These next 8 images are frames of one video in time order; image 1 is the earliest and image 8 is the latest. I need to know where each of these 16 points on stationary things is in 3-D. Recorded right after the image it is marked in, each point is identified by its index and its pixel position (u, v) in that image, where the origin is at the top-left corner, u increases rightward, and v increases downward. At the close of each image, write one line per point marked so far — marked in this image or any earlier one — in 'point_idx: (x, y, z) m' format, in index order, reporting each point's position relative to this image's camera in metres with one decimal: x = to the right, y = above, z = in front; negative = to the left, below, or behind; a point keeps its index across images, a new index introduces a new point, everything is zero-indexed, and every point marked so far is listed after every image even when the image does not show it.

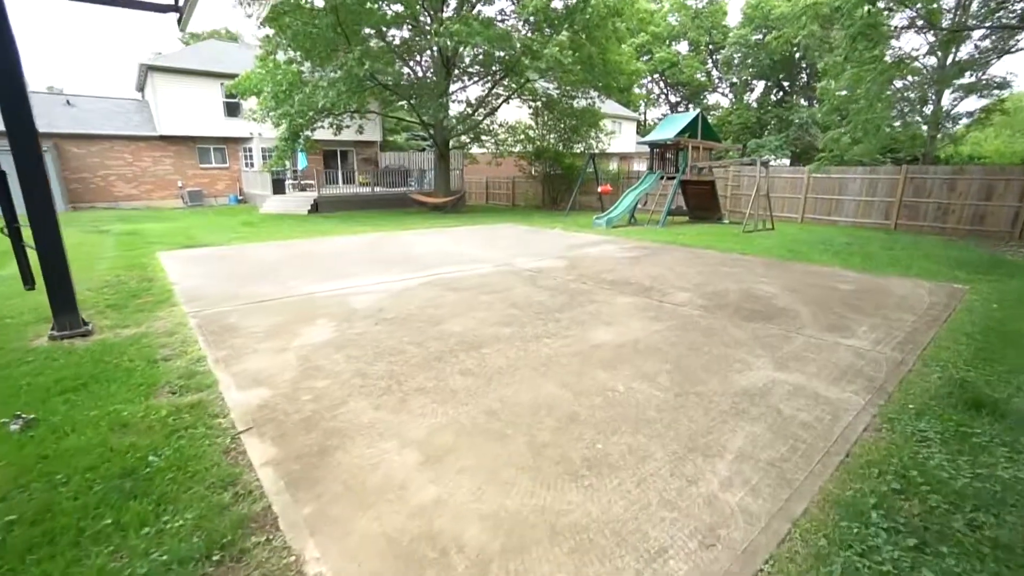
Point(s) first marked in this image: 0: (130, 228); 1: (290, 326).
0: (-9.9, +1.5, +12.3) m
1: (-1.9, -0.3, +4.0) m
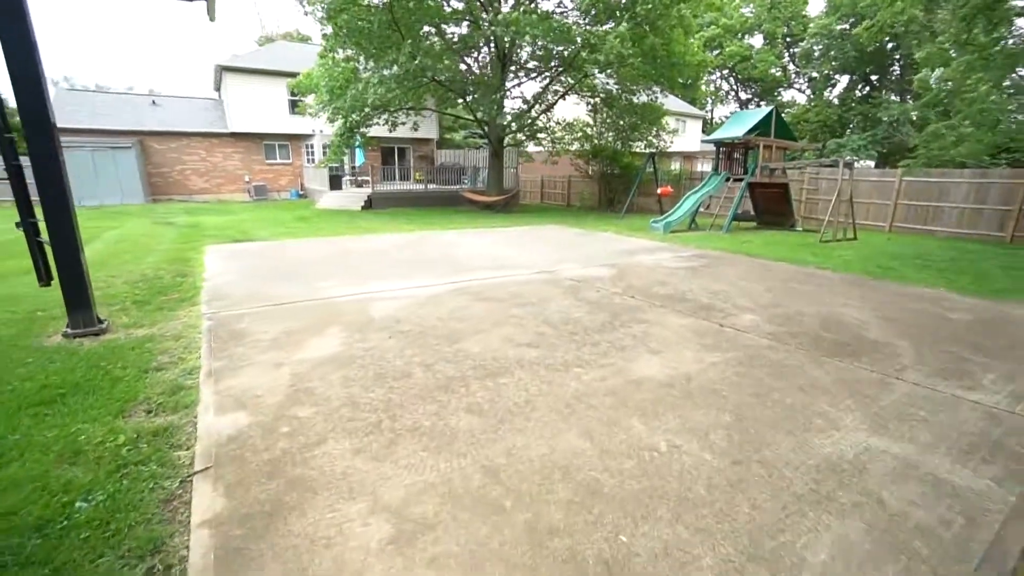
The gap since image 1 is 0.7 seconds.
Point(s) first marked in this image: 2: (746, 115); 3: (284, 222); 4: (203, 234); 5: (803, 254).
0: (-8.6, +1.8, +12.8) m
1: (-1.6, -0.4, +3.7) m
2: (+6.1, +4.5, +12.5) m
3: (-6.2, +1.8, +12.8) m
4: (-6.7, +1.1, +10.1) m
5: (+4.9, +0.6, +8.0) m
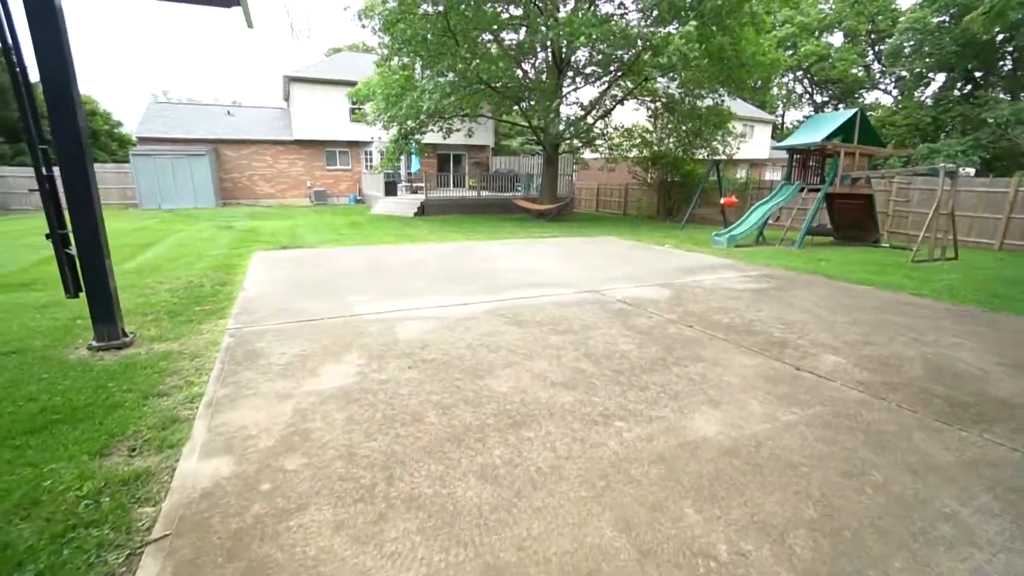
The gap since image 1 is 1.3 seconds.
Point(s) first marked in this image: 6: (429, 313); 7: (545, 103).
0: (-7.2, +1.7, +13.3) m
1: (-1.4, -0.5, +3.4) m
2: (+7.4, +4.0, +11.3) m
3: (-4.8, +1.6, +13.0) m
4: (-5.6, +1.1, +10.4) m
5: (+5.6, +0.2, +7.0) m
6: (-0.8, -0.2, +4.5) m
7: (+1.1, +5.8, +15.0) m
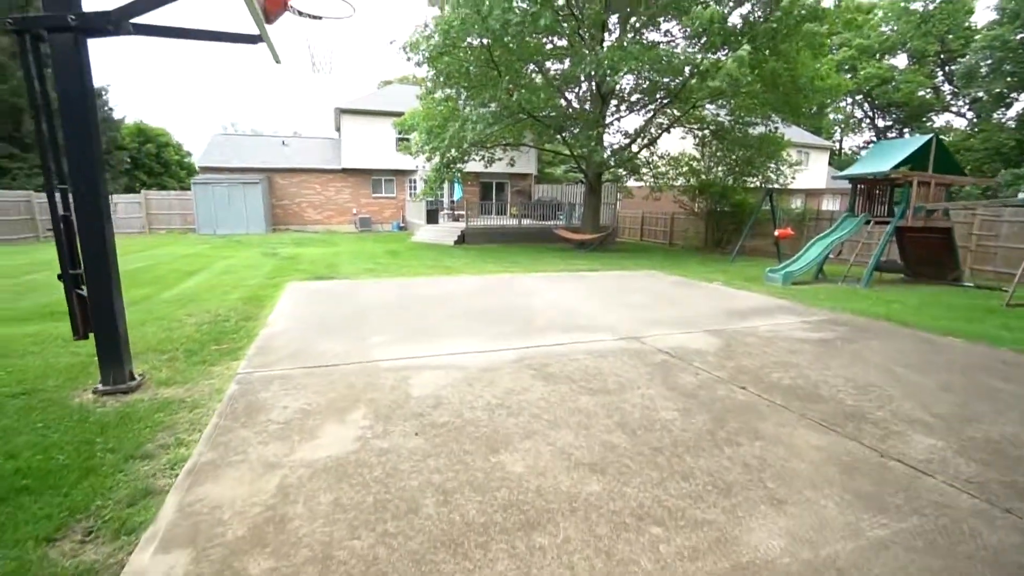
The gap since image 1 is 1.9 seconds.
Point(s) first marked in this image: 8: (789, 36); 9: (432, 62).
0: (-6.2, +1.0, +13.5) m
1: (-1.3, -0.8, +3.1) m
2: (+8.3, +3.1, +10.4) m
3: (-3.8, +0.9, +13.0) m
4: (-4.8, +0.4, +10.5) m
5: (+6.1, -0.5, +6.1) m
6: (-0.6, -0.6, +4.2) m
7: (+2.4, +4.8, +14.7) m
8: (+7.6, +6.9, +13.0) m
9: (-2.5, +7.0, +14.6) m
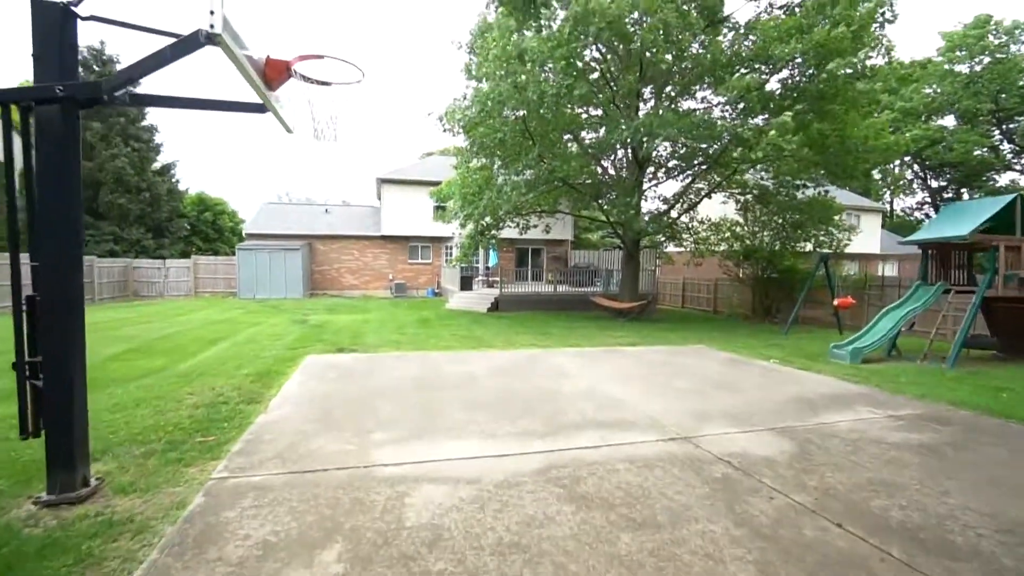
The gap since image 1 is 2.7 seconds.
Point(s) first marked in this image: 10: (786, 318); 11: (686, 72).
0: (-5.2, -0.9, +13.4) m
1: (-1.2, -1.4, +2.4) m
2: (+9.0, +1.6, +9.4) m
3: (-2.9, -1.0, +12.7) m
4: (-4.1, -1.1, +10.2) m
5: (+6.4, -1.4, +4.9) m
6: (-0.4, -1.3, +3.5) m
7: (+3.4, +2.7, +14.4) m
8: (+8.5, +5.0, +12.5) m
9: (-1.4, +4.9, +14.9) m
10: (+9.0, -0.9, +15.5) m
11: (+4.9, +6.0, +13.3) m
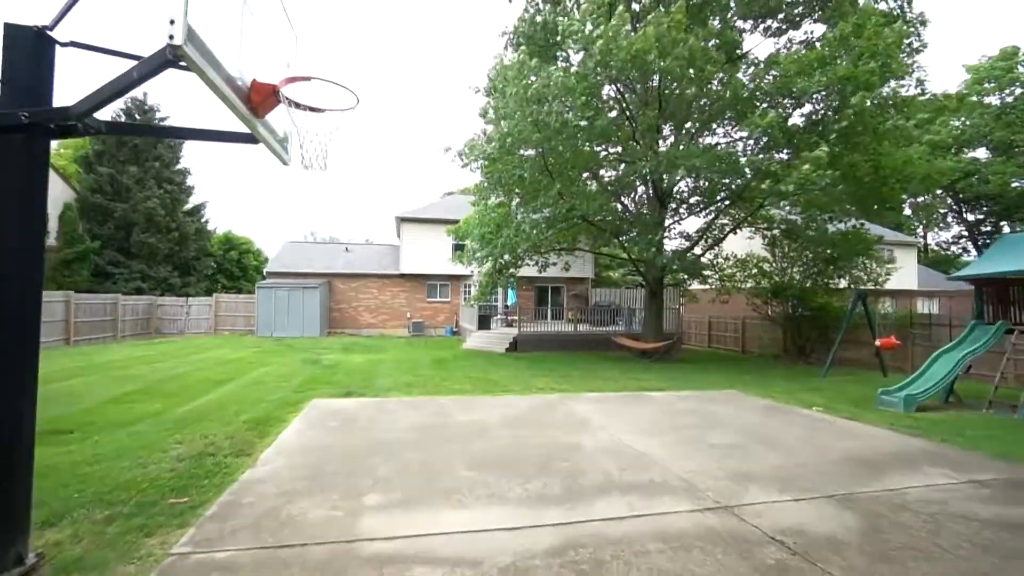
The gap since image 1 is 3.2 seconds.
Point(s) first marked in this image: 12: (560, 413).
0: (-4.7, -2.0, +13.0) m
1: (-1.2, -1.6, +1.9) m
2: (+9.3, +0.8, +8.7) m
3: (-2.4, -2.0, +12.2) m
4: (-3.8, -1.9, +9.8) m
5: (+6.5, -1.8, +4.0) m
6: (-0.3, -1.6, +2.9) m
7: (+3.9, +1.6, +13.9) m
8: (+8.9, +4.0, +12.1) m
9: (-0.8, +3.7, +14.9) m
10: (+9.6, -2.1, +14.6) m
11: (+5.3, +4.9, +13.1) m
12: (+0.7, -1.8, +6.8) m
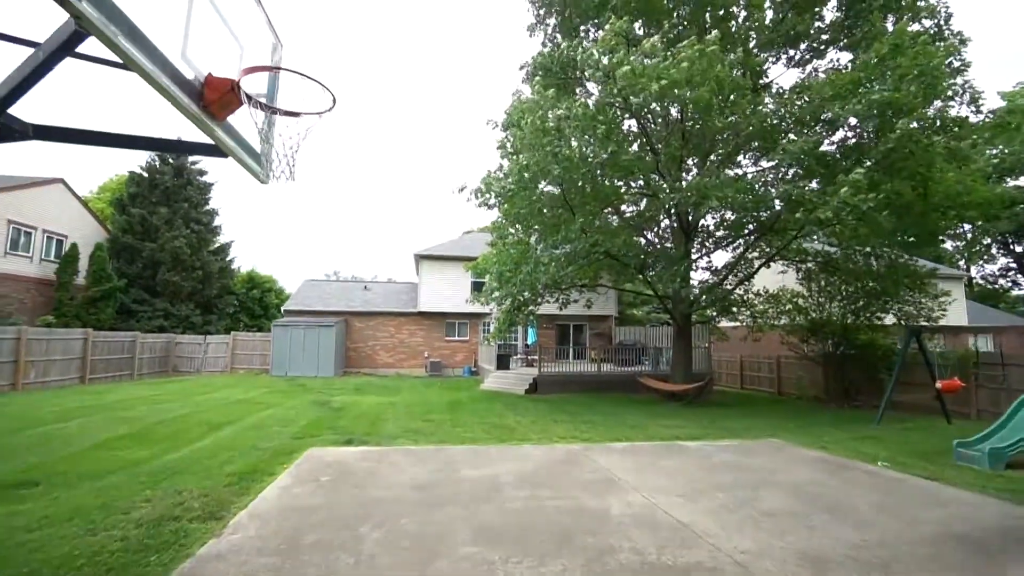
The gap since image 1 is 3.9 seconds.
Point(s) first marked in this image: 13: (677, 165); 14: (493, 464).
0: (-4.3, -3.0, +12.4) m
1: (-1.2, -1.6, +1.2) m
2: (+9.6, +0.3, +7.7) m
3: (-2.0, -2.9, +11.5) m
4: (-3.4, -2.6, +9.2) m
5: (+6.5, -2.0, +2.9) m
6: (-0.3, -1.7, +2.2) m
7: (+4.5, +0.5, +13.2) m
8: (+9.4, +3.1, +11.3) m
9: (-0.3, +2.5, +14.5) m
10: (+10.1, -3.2, +13.3) m
11: (+5.8, +4.0, +12.5) m
12: (+0.9, -2.2, +6.0) m
13: (+4.6, +3.4, +13.2) m
14: (-0.3, -2.2, +6.0) m
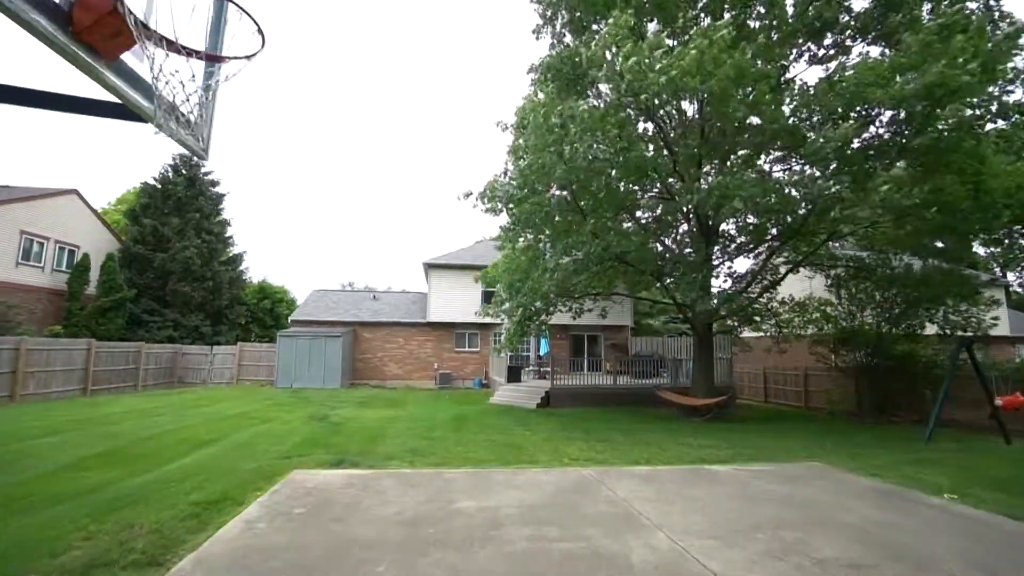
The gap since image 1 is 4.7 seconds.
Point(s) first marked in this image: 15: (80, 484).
0: (-4.0, -3.2, +11.8) m
1: (-1.3, -1.6, +0.5) m
2: (+9.6, +0.2, +6.7) m
3: (-1.8, -3.1, +10.8) m
4: (-3.3, -2.7, +8.5) m
5: (+6.5, -1.9, +2.0) m
6: (-0.4, -1.7, +1.4) m
7: (+4.7, +0.4, +12.3) m
8: (+9.5, +3.0, +10.4) m
9: (0.0, +2.3, +13.8) m
10: (+10.4, -3.4, +12.2) m
11: (+6.0, +3.8, +11.7) m
12: (+0.9, -2.3, +5.2) m
13: (+4.8, +3.2, +12.4) m
14: (-0.2, -2.3, +5.3) m
15: (-5.1, -2.3, +5.5) m
